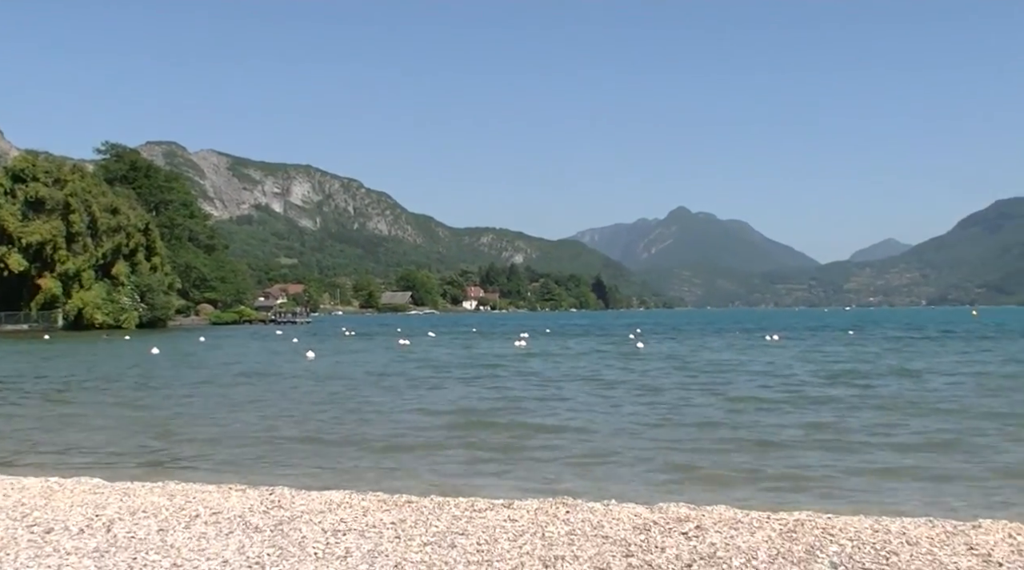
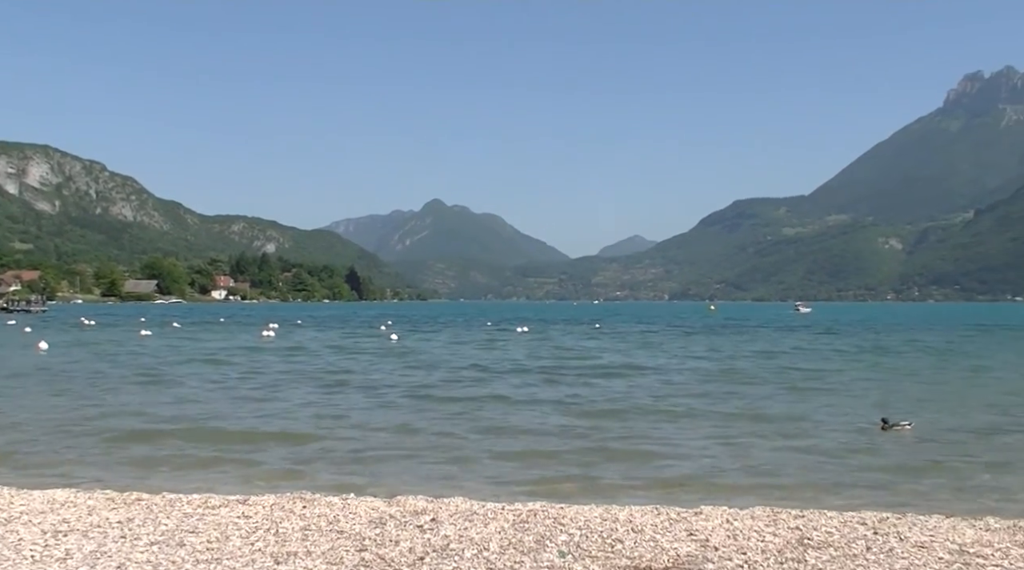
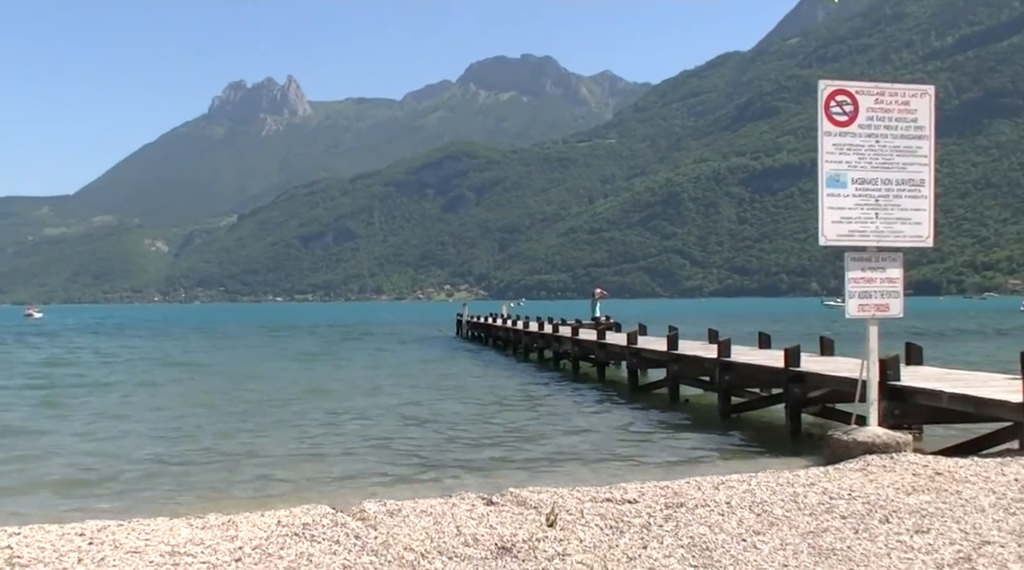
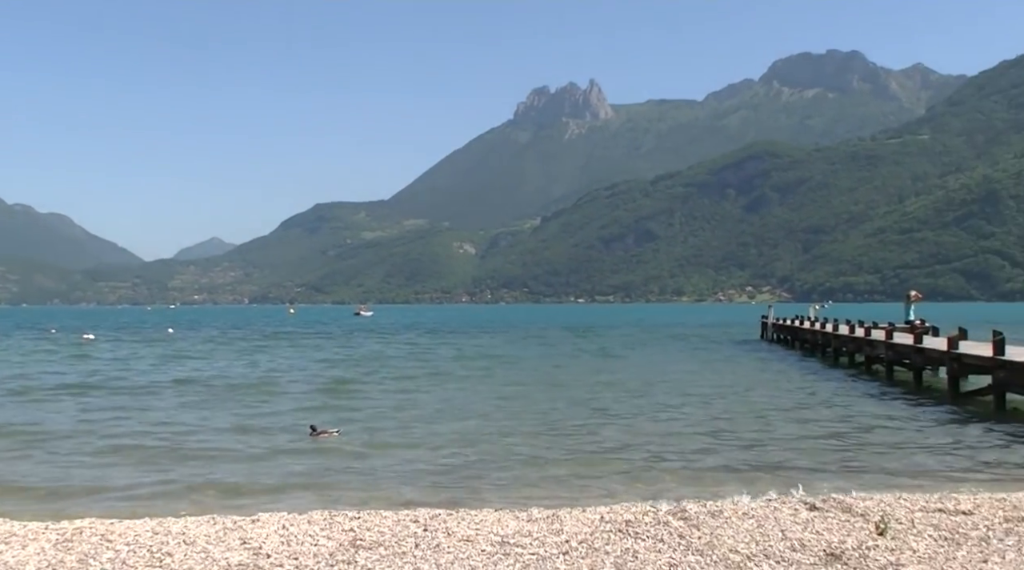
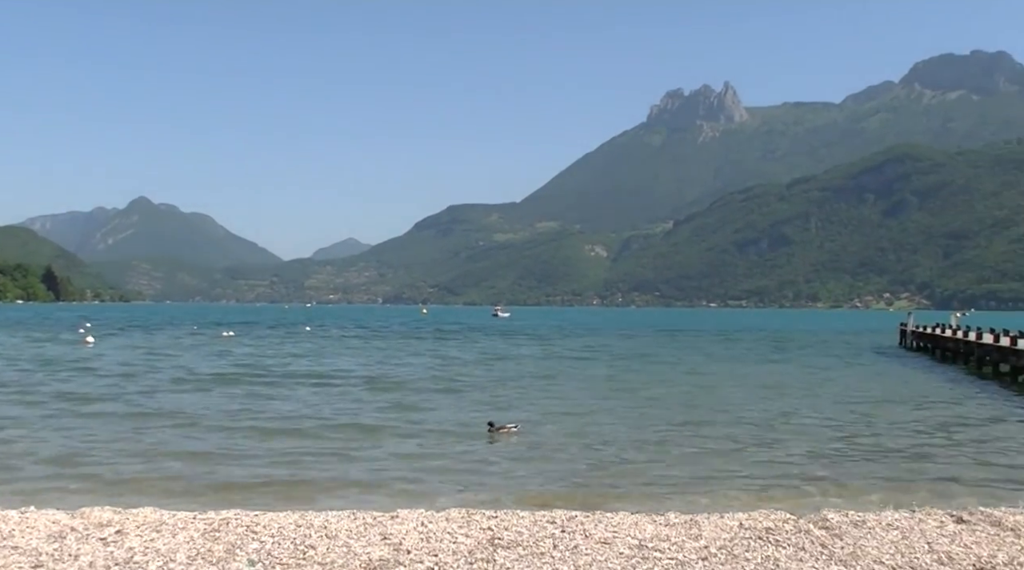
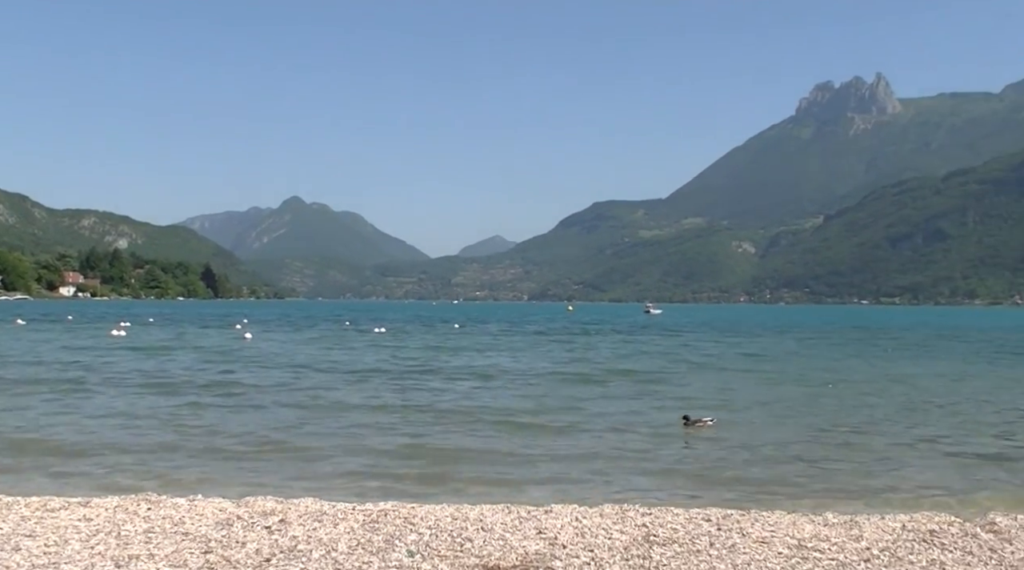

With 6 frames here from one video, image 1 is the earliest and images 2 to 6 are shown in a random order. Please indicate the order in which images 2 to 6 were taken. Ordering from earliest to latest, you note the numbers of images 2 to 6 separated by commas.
2, 6, 5, 4, 3
